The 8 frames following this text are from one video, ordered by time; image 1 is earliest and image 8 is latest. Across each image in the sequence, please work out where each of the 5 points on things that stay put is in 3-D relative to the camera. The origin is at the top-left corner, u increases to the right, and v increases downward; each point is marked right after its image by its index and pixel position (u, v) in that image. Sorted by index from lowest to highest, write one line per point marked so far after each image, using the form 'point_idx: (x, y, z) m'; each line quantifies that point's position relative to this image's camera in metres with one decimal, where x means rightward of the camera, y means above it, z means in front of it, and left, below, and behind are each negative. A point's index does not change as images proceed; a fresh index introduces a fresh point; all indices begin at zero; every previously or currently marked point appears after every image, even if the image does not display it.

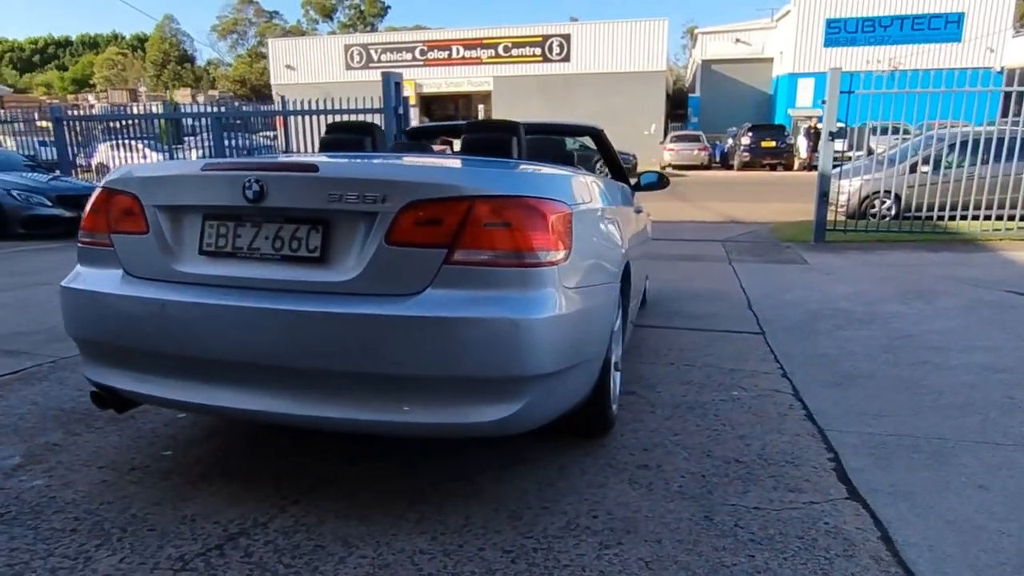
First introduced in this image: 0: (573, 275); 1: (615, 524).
0: (+0.2, +0.1, +2.3) m
1: (+0.4, -0.8, +2.3) m
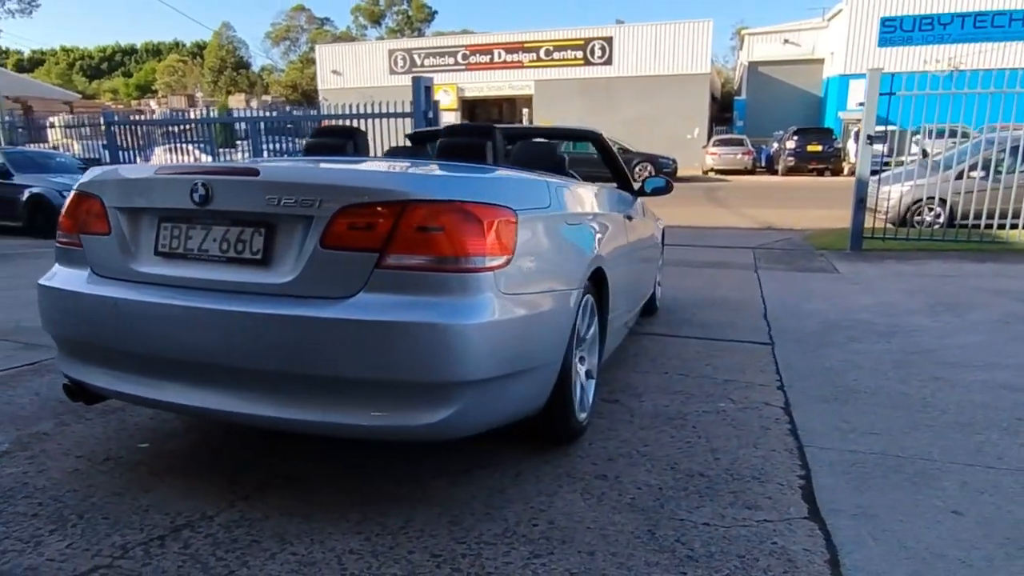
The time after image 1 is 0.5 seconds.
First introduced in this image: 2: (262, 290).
0: (0.0, 0.0, +2.3) m
1: (+0.1, -0.9, +2.3) m
2: (-0.8, 0.0, +2.2) m
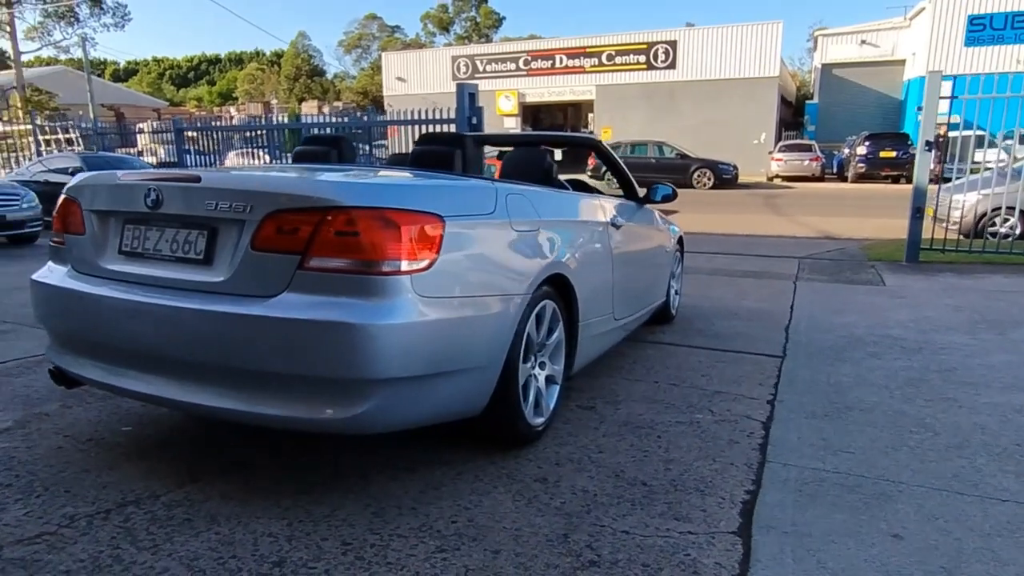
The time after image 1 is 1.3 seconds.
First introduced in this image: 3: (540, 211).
0: (-0.3, 0.0, +2.4) m
1: (-0.2, -0.9, +2.4) m
2: (-1.1, 0.0, +2.4) m
3: (+0.1, +0.4, +3.2) m
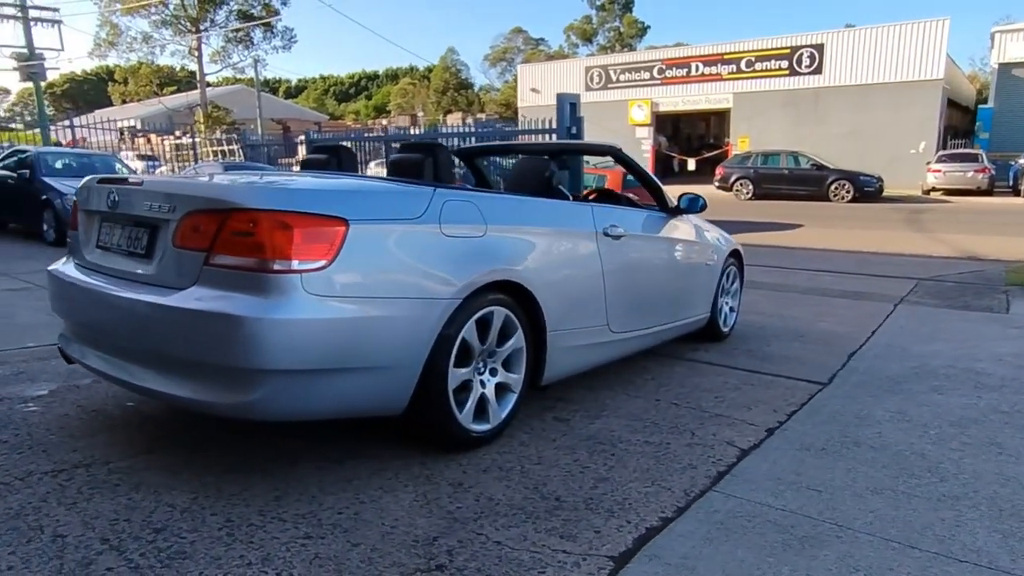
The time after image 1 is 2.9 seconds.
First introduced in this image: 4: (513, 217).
0: (-0.7, 0.0, +2.6) m
1: (-0.6, -0.9, +2.5) m
2: (-1.5, 0.0, +2.7) m
3: (-0.1, +0.3, +3.2) m
4: (0.0, +0.4, +3.4) m
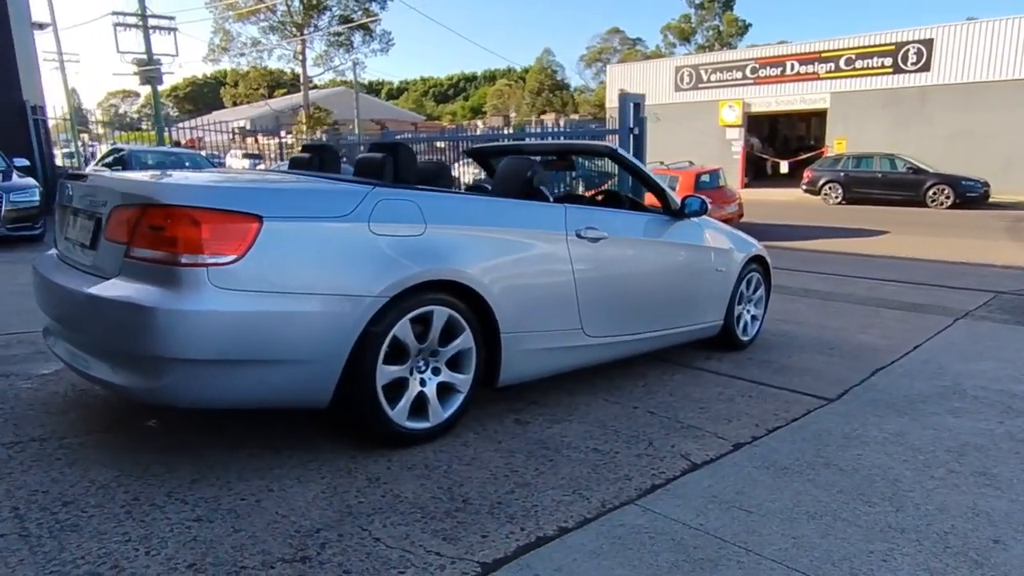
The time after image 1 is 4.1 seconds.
0: (-1.1, 0.0, +2.7) m
1: (-1.1, -0.8, +2.6) m
2: (-1.9, +0.1, +2.9) m
3: (-0.4, +0.4, +3.3) m
4: (-0.2, +0.4, +3.4) m
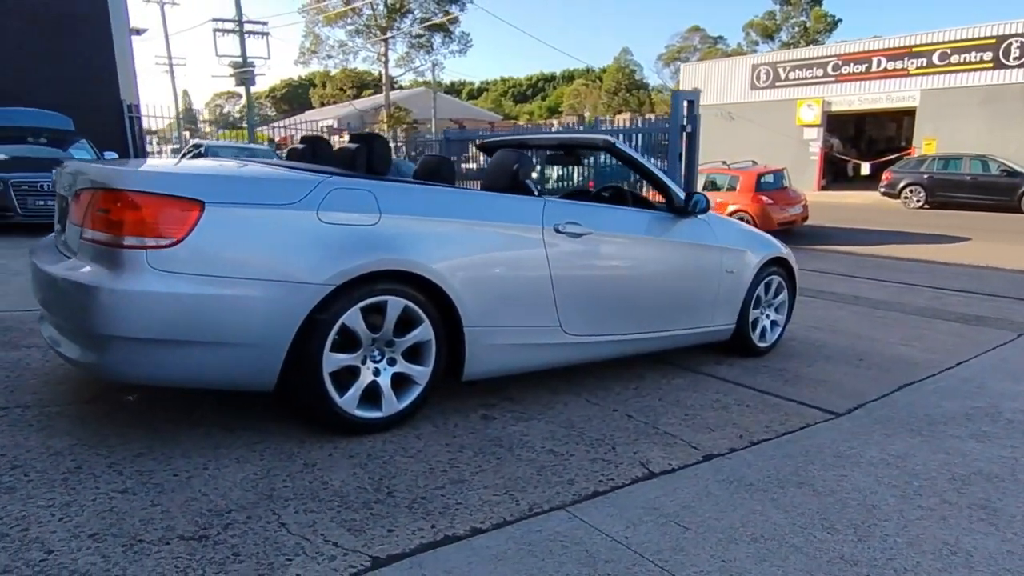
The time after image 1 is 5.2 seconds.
0: (-1.3, +0.1, +2.7) m
1: (-1.4, -0.8, +2.6) m
2: (-2.1, +0.2, +3.1) m
3: (-0.6, +0.4, +3.2) m
4: (-0.4, +0.4, +3.4) m
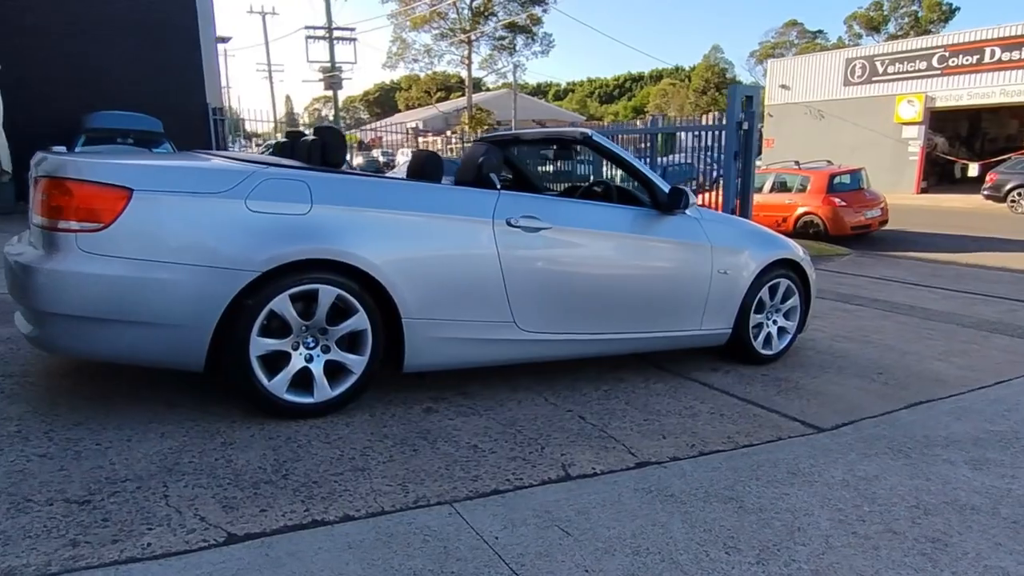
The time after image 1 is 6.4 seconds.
0: (-1.7, +0.2, +2.9) m
1: (-1.8, -0.7, +2.8) m
2: (-2.5, +0.3, +3.4) m
3: (-0.9, +0.4, +3.3) m
4: (-0.8, +0.5, +3.4) m
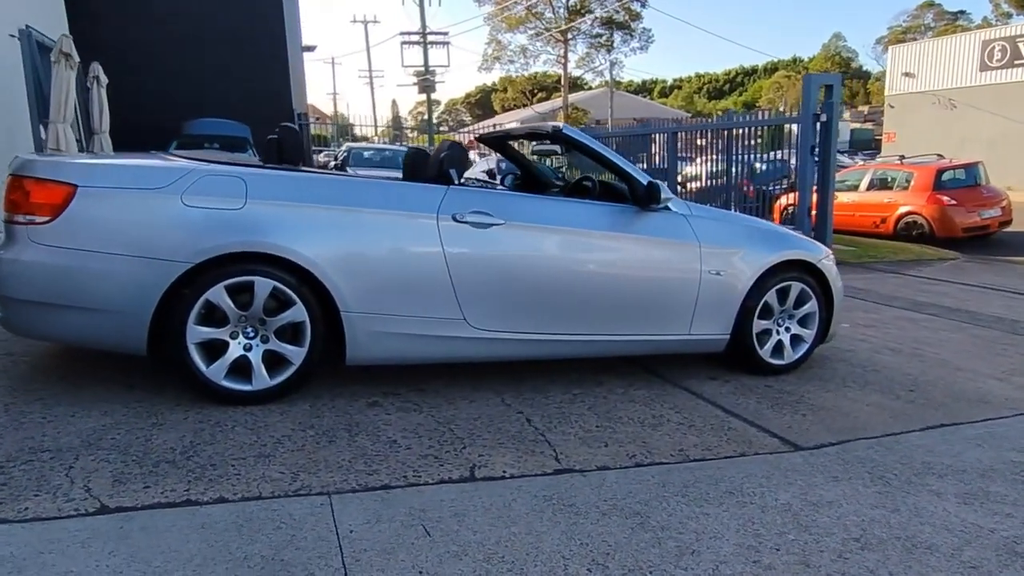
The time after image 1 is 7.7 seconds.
0: (-2.1, +0.2, +3.2) m
1: (-2.3, -0.6, +3.1) m
2: (-2.8, +0.3, +3.8) m
3: (-1.3, +0.5, +3.4) m
4: (-1.1, +0.5, +3.5) m
